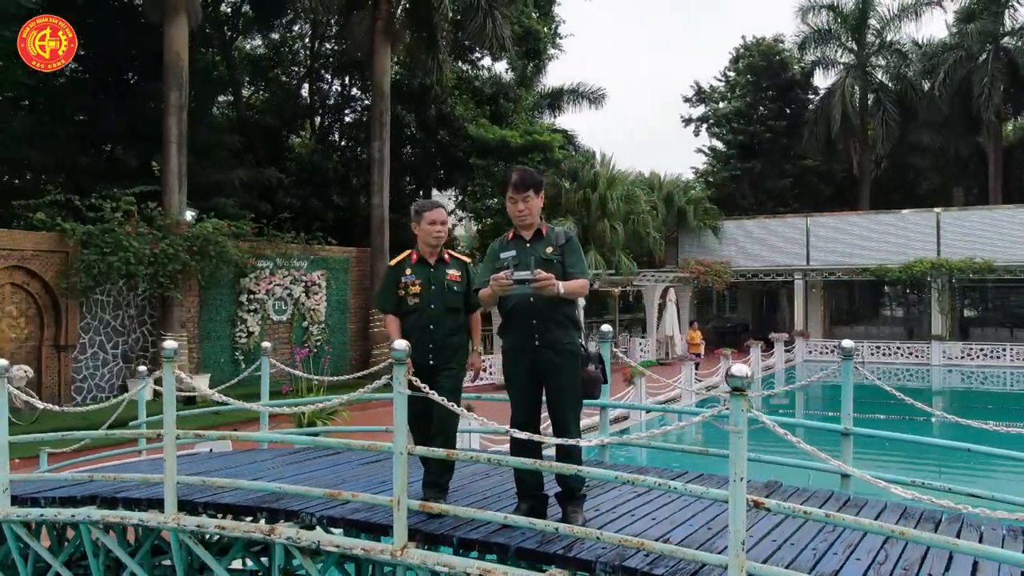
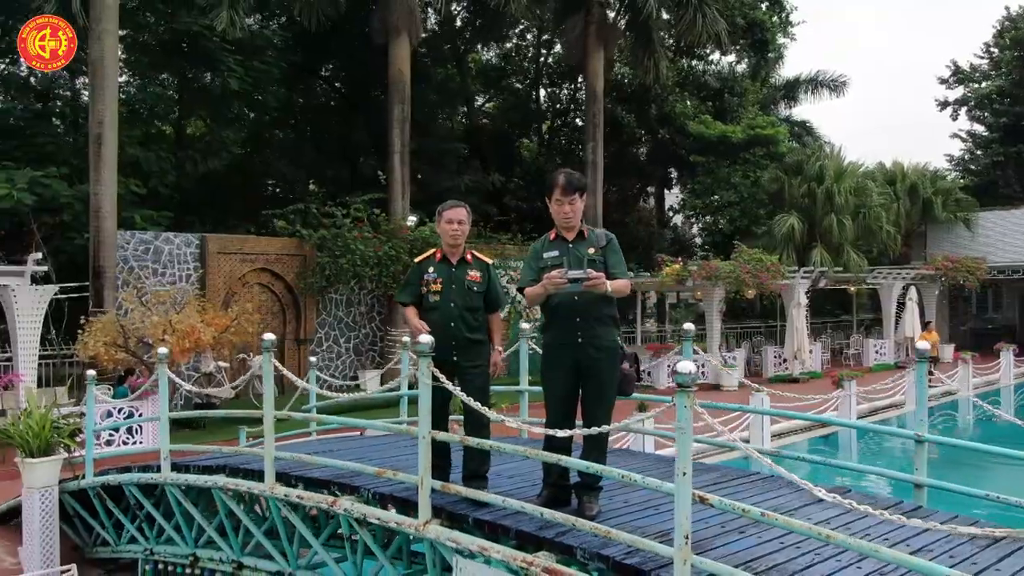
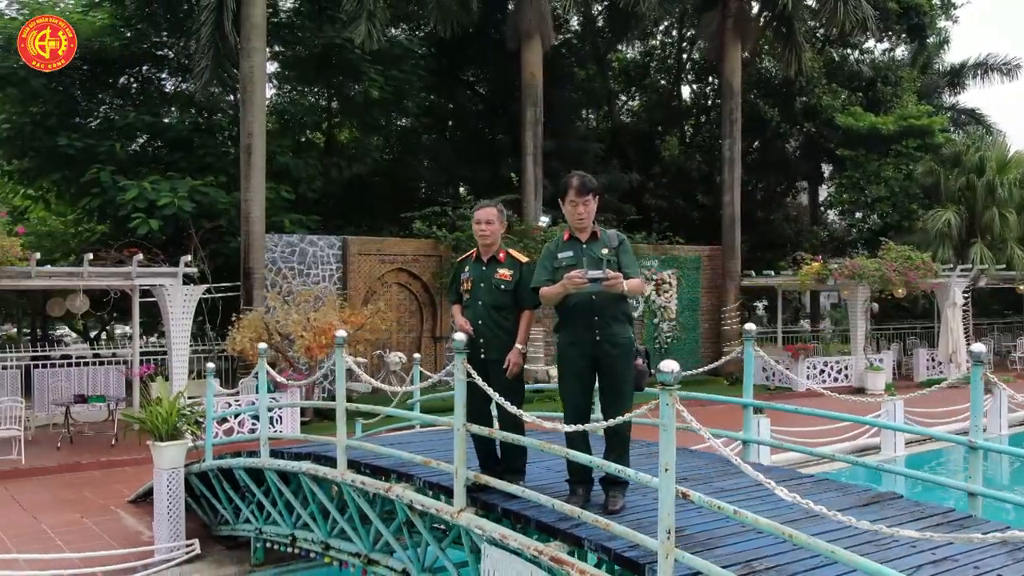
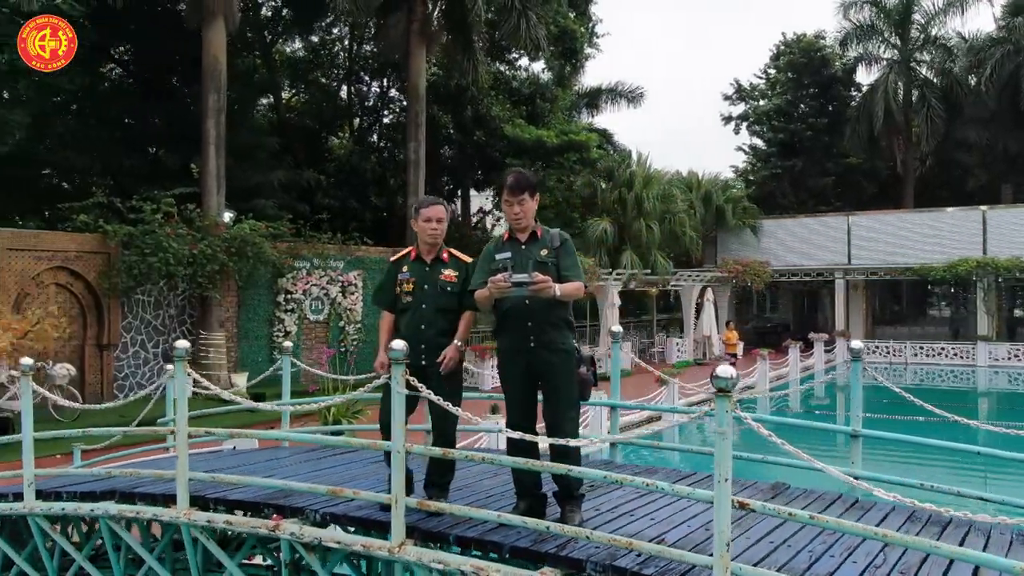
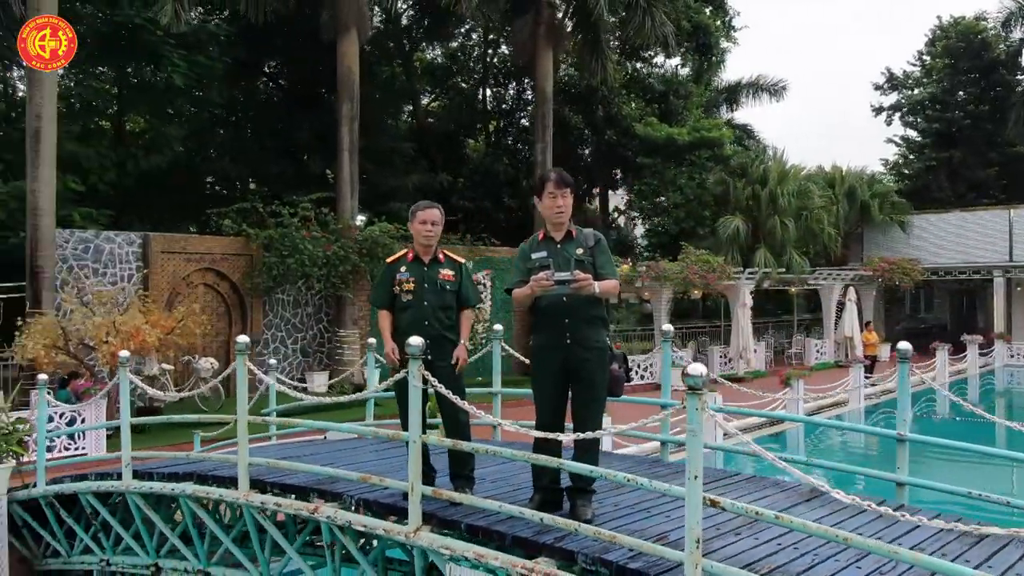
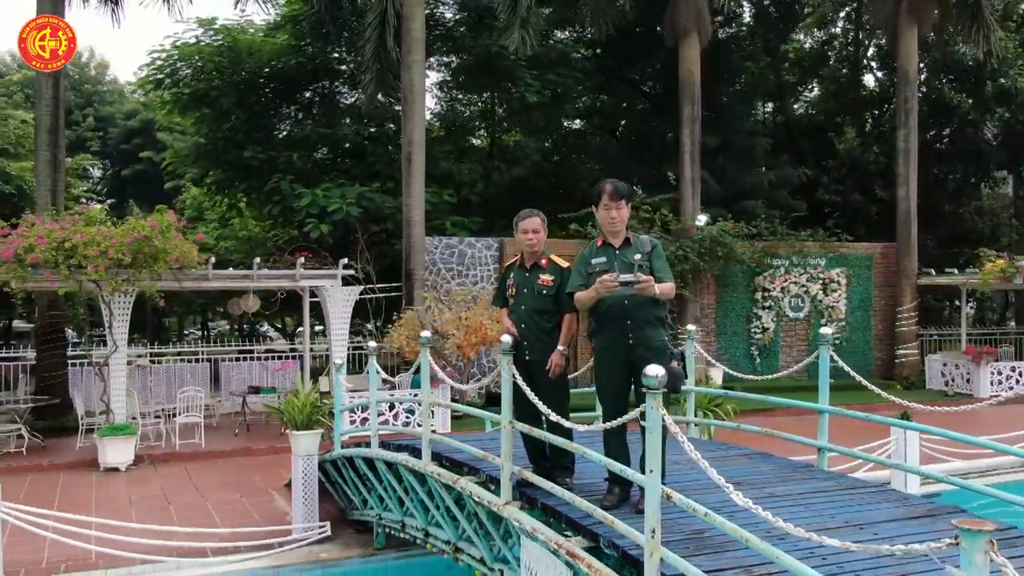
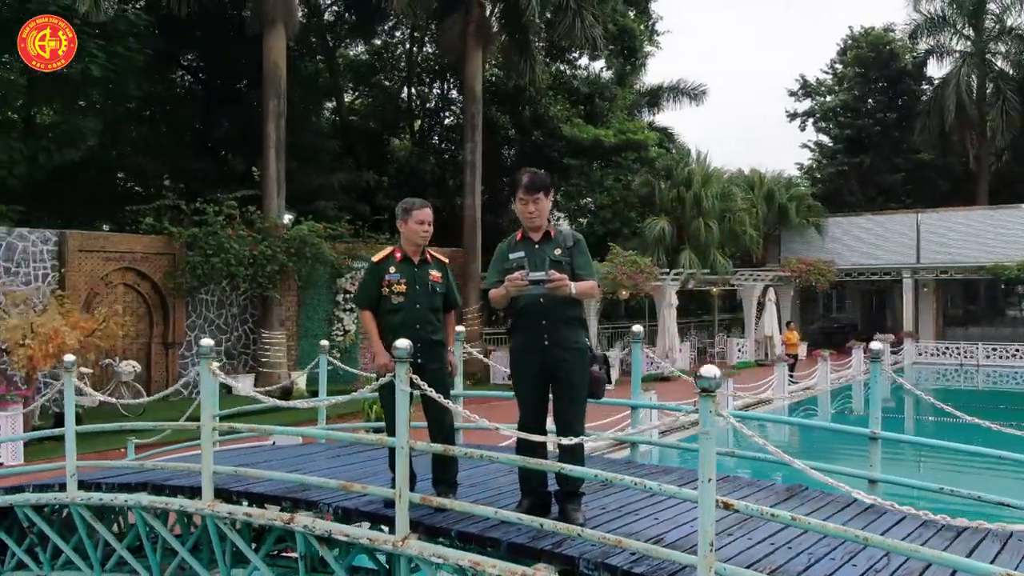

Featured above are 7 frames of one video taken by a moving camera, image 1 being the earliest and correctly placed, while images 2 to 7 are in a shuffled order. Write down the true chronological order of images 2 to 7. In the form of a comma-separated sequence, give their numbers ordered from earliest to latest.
4, 7, 5, 2, 3, 6
